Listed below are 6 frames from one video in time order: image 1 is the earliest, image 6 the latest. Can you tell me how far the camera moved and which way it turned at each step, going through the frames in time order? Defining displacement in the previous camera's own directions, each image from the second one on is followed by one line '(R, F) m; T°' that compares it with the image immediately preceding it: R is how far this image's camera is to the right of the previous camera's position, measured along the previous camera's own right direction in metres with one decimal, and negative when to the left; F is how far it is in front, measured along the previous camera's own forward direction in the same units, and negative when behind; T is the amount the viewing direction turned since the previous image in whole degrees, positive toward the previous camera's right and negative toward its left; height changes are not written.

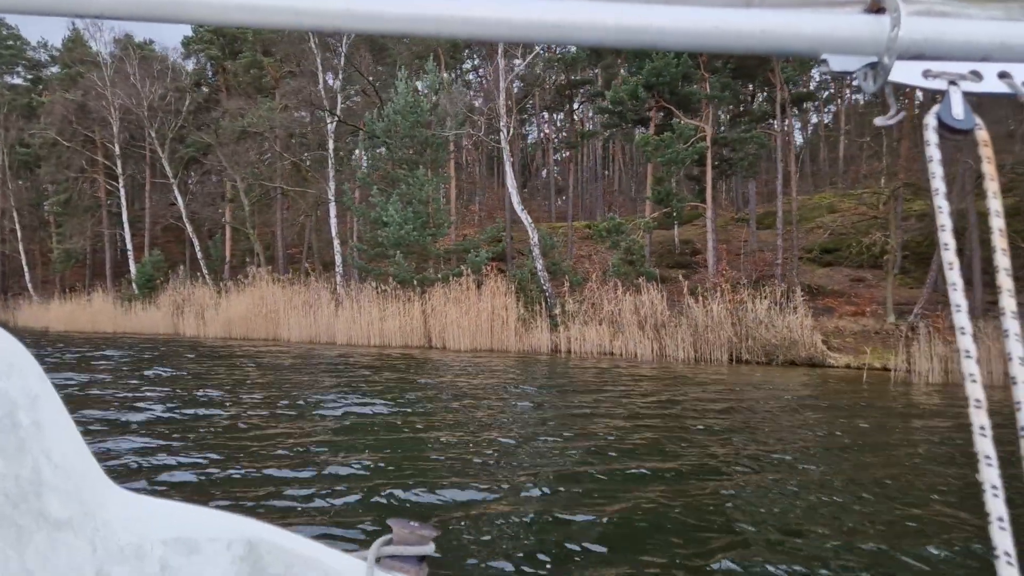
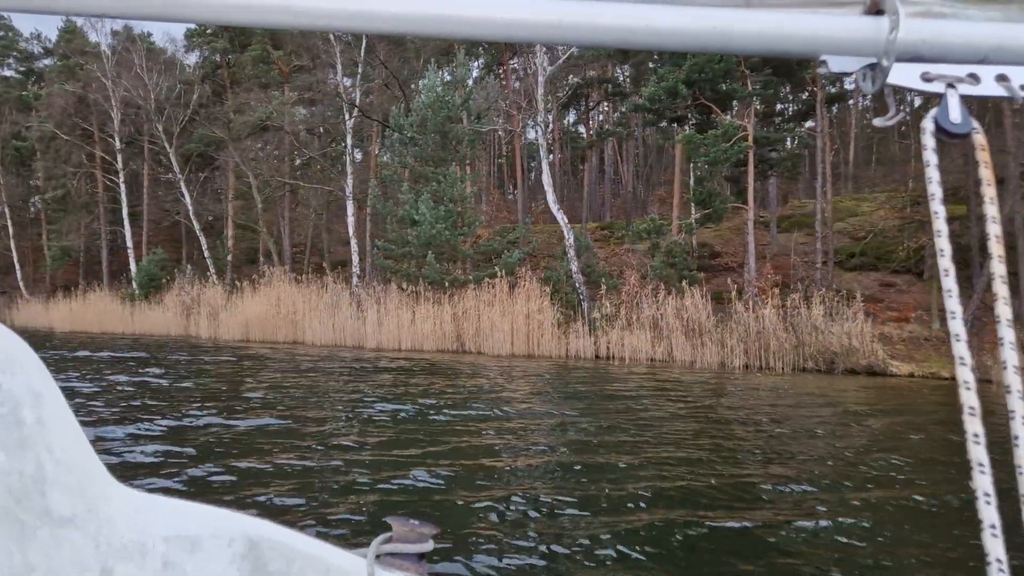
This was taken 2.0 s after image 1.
(-0.4, +0.3) m; +1°
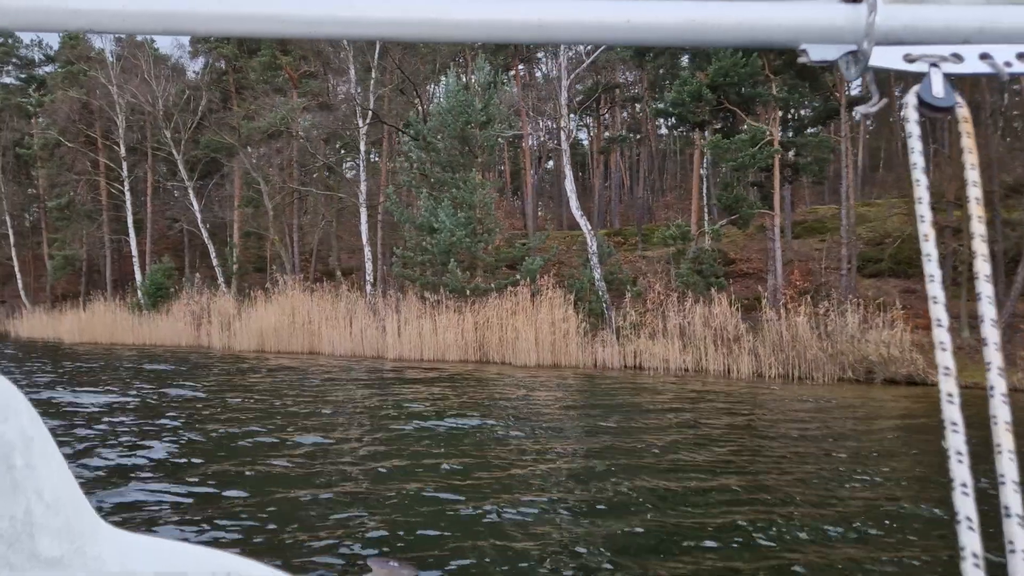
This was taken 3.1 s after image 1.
(-0.2, +0.1) m; 0°
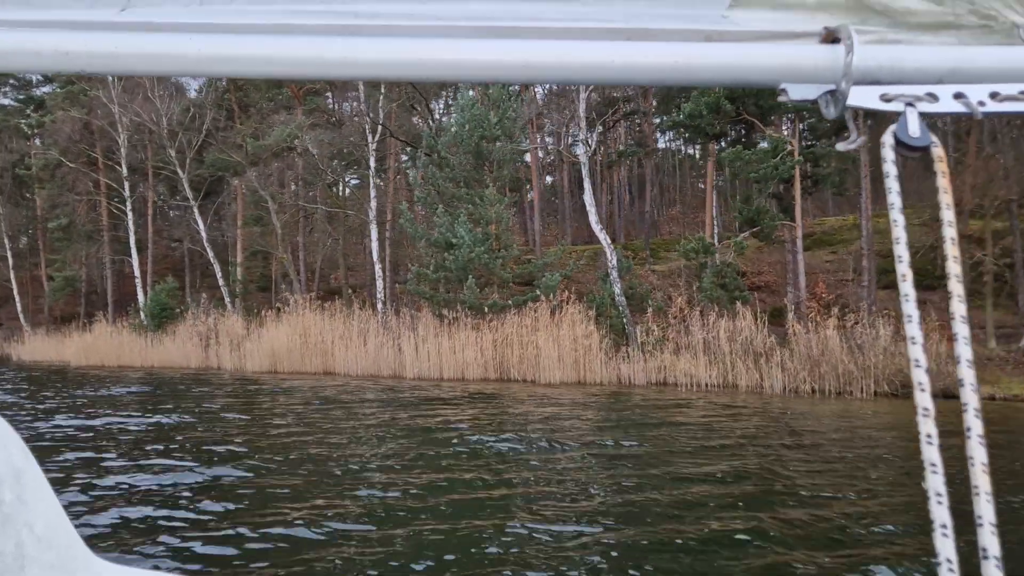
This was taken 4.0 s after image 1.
(-0.2, +0.1) m; 0°
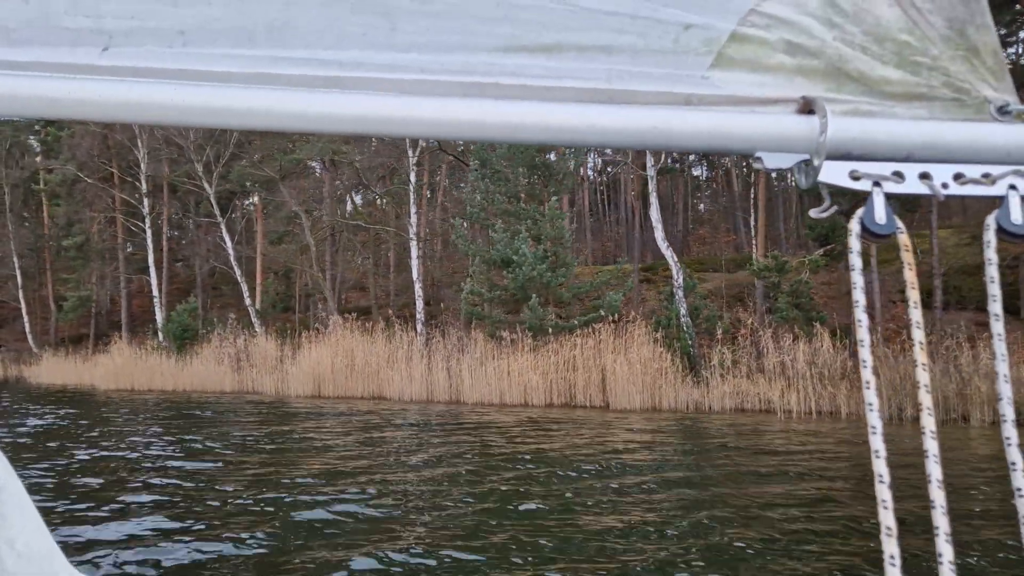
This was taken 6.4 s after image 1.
(-0.6, +0.3) m; +1°
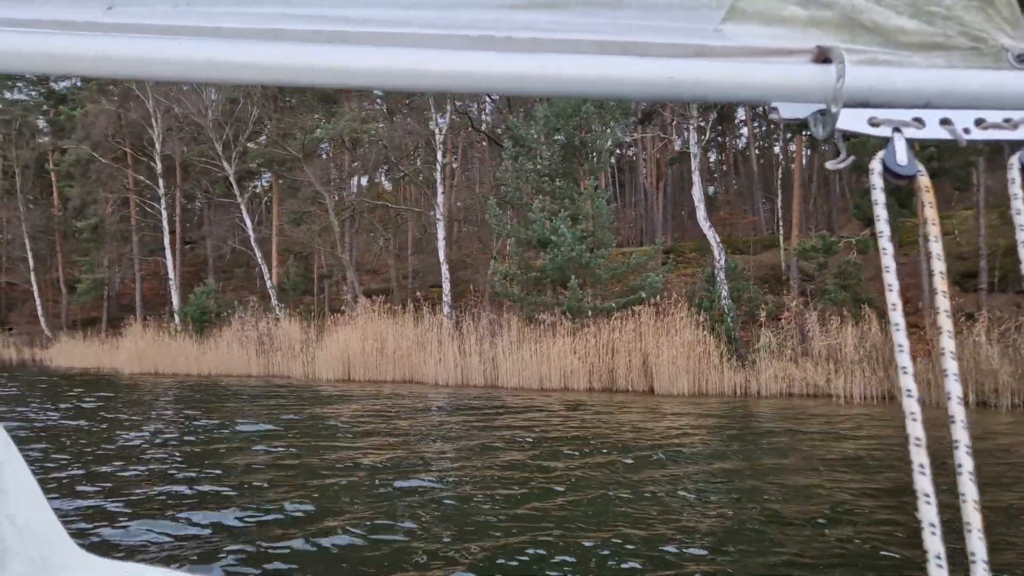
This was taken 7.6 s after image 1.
(-0.3, +0.2) m; 0°
